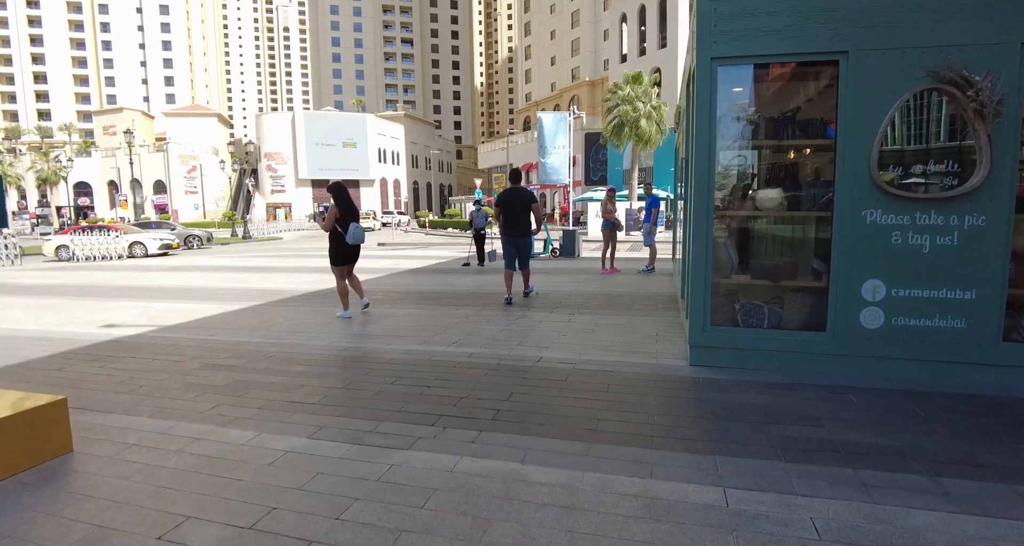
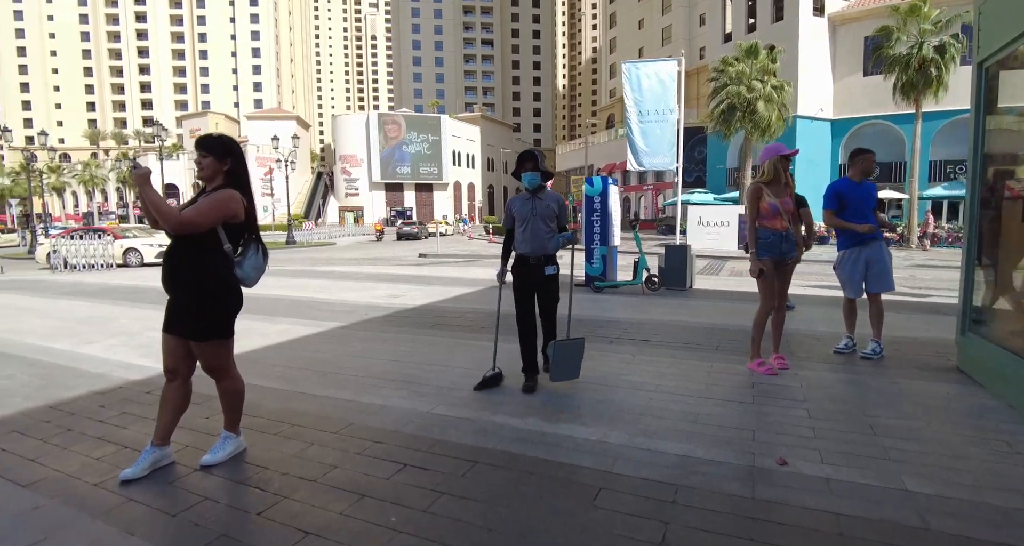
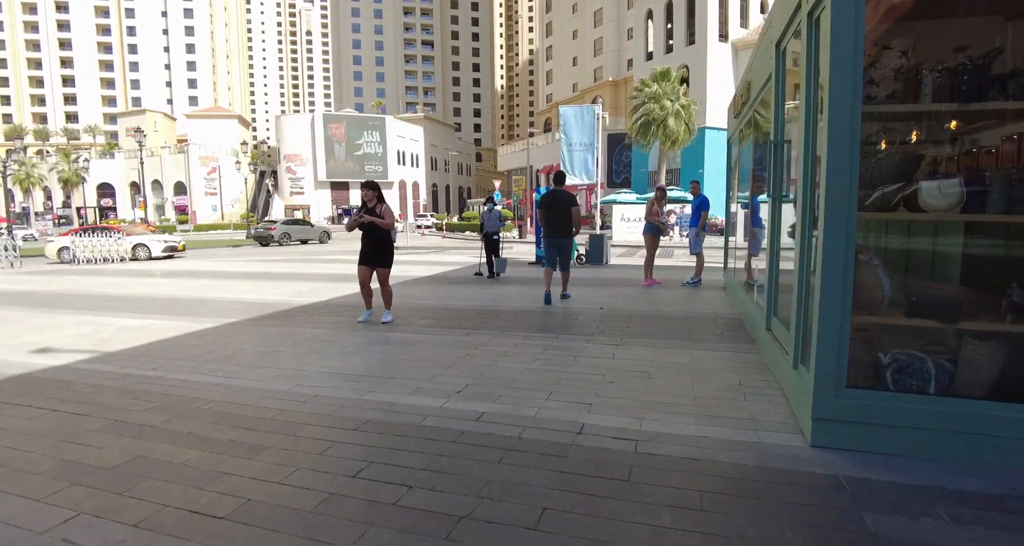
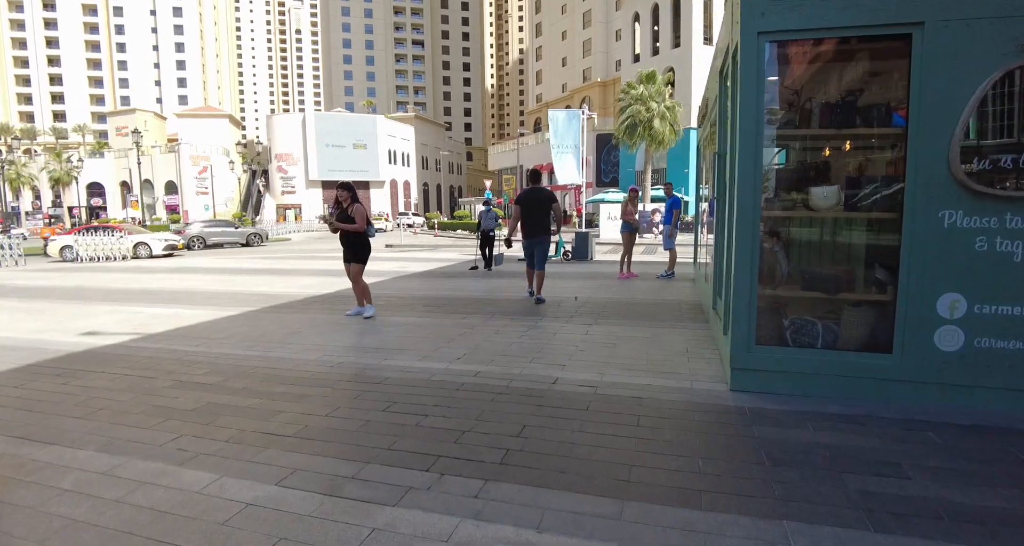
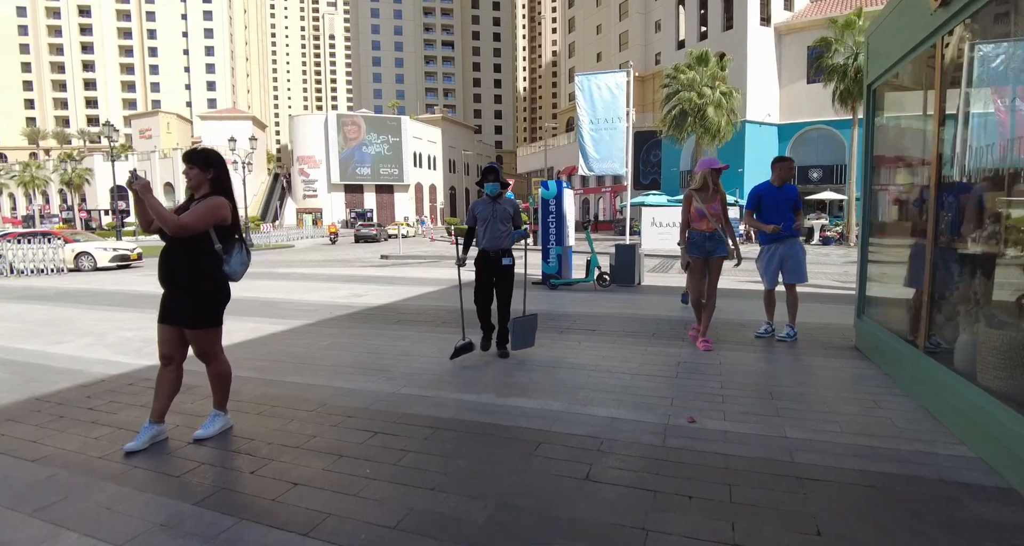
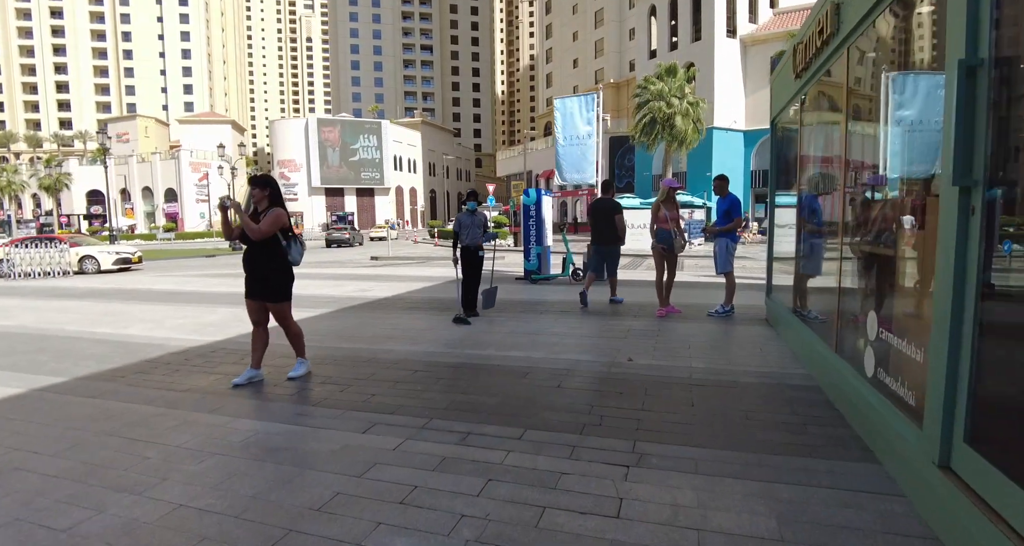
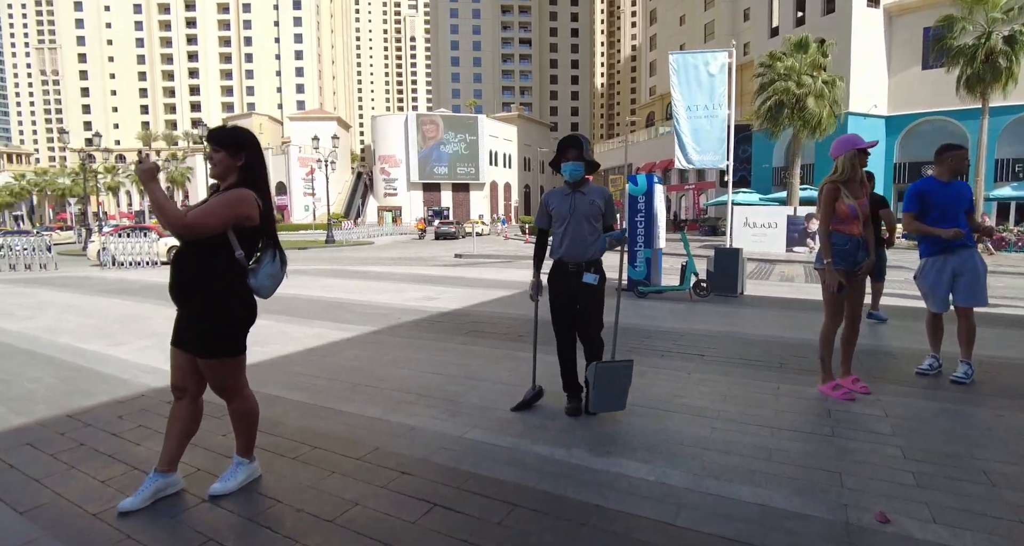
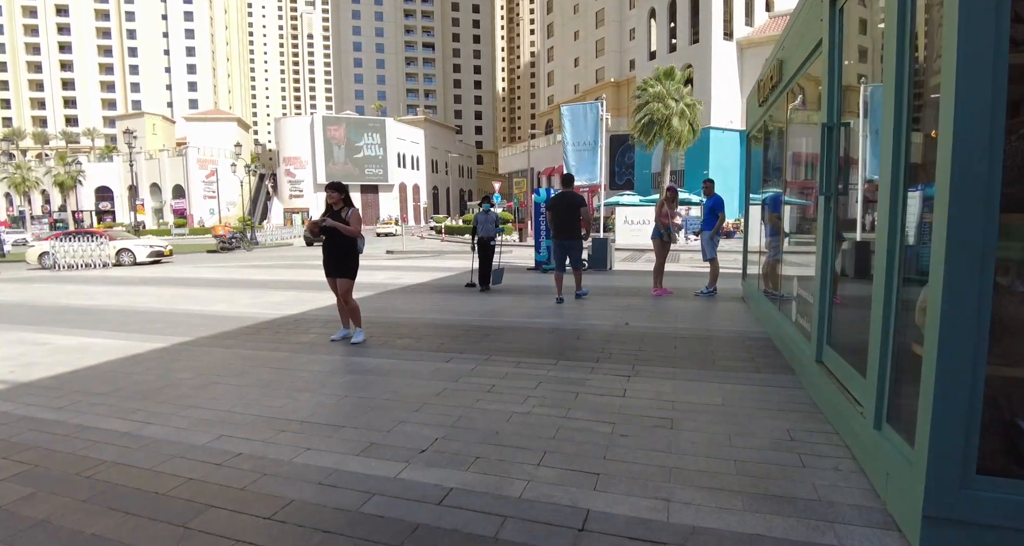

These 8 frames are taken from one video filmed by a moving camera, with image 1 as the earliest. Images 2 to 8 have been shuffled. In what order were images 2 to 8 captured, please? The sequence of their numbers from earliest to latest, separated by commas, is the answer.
4, 3, 8, 6, 5, 2, 7
